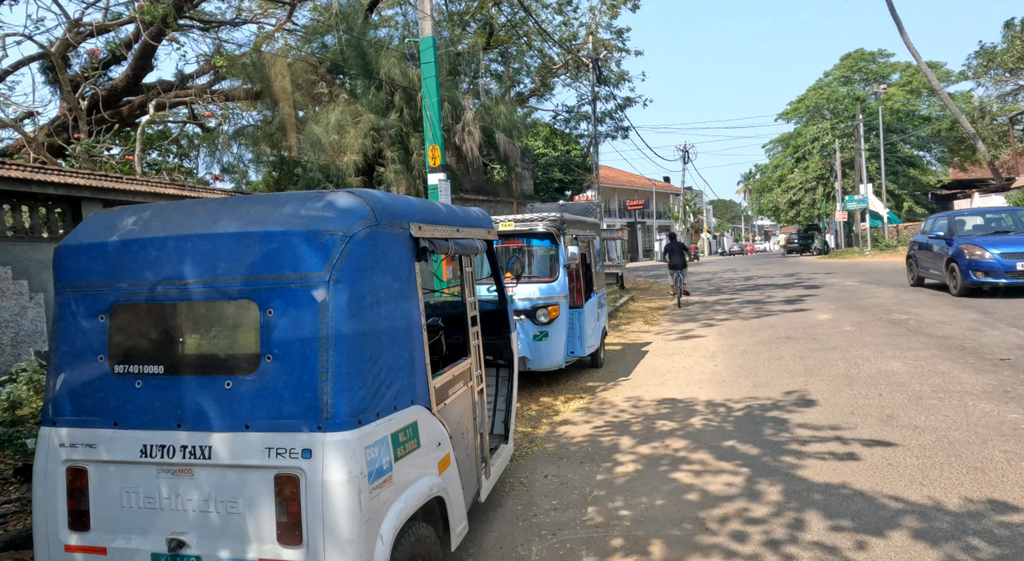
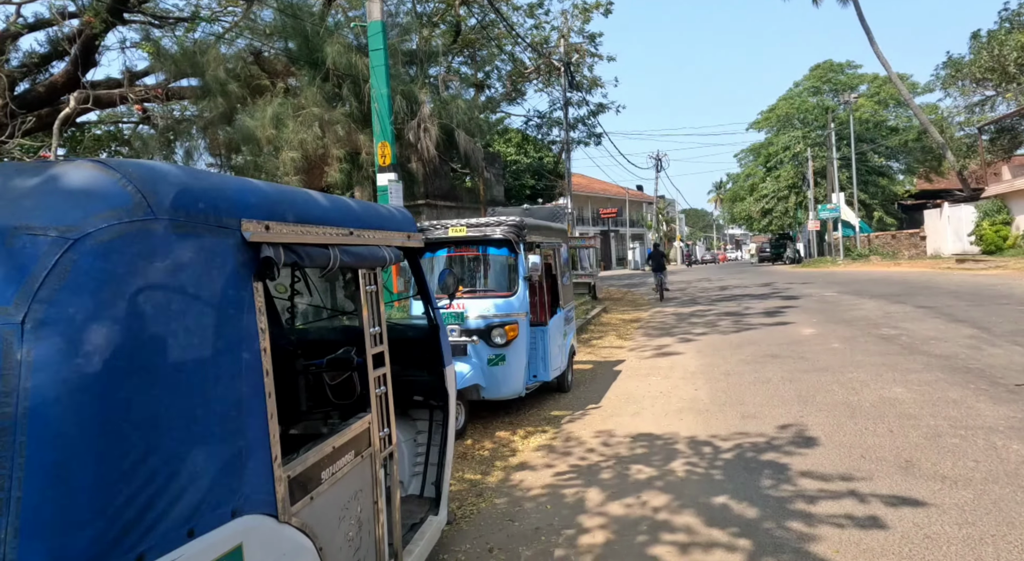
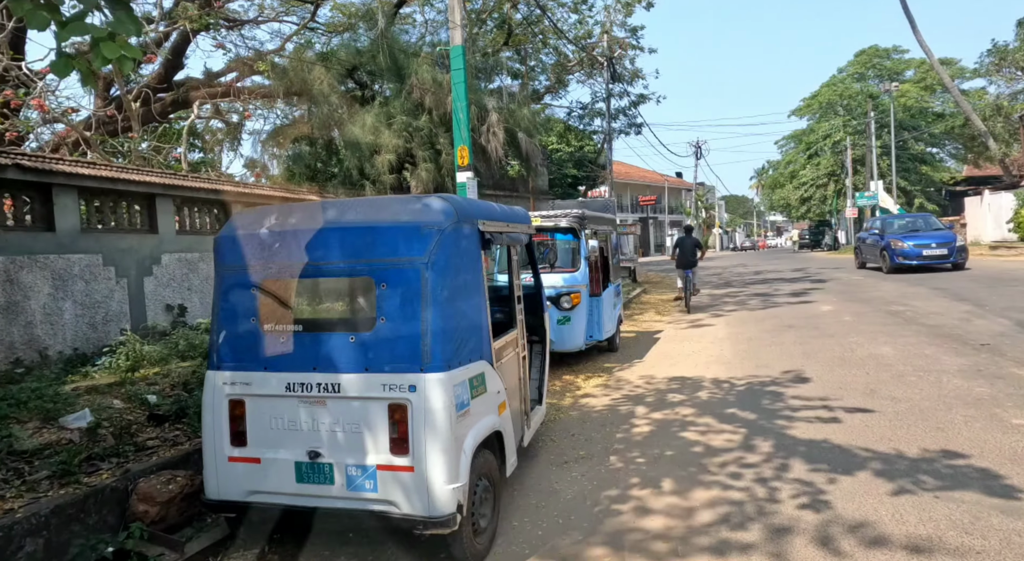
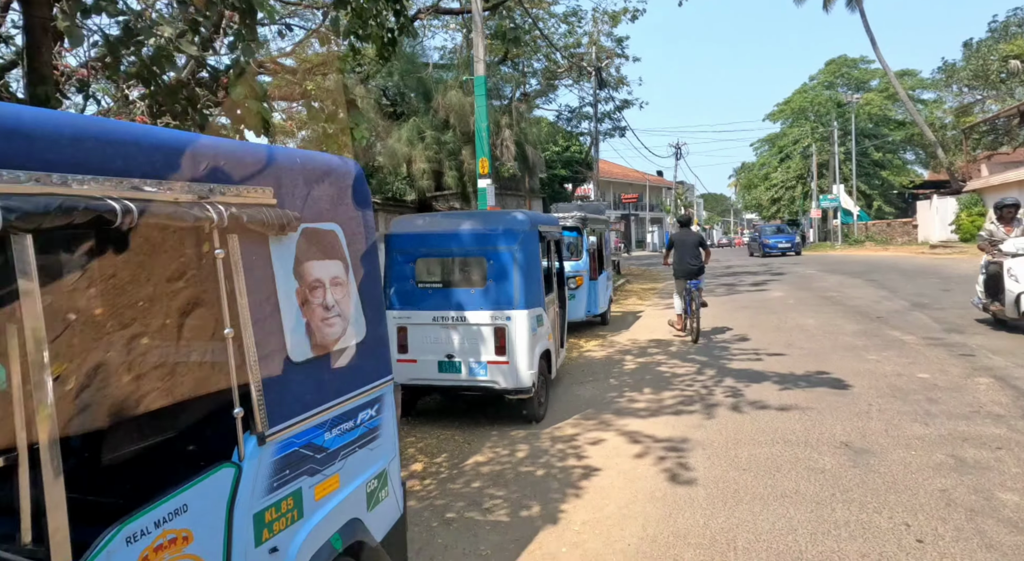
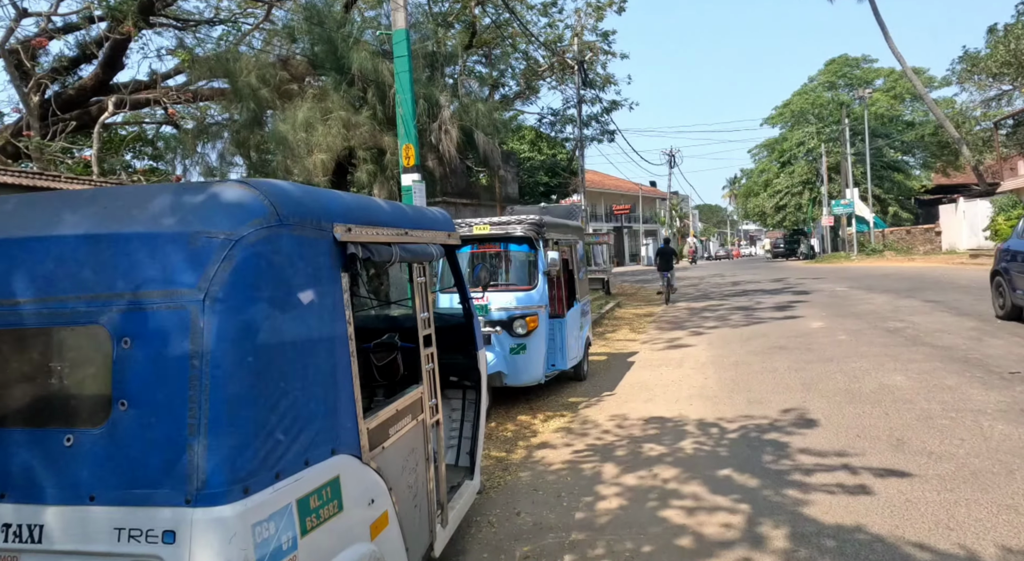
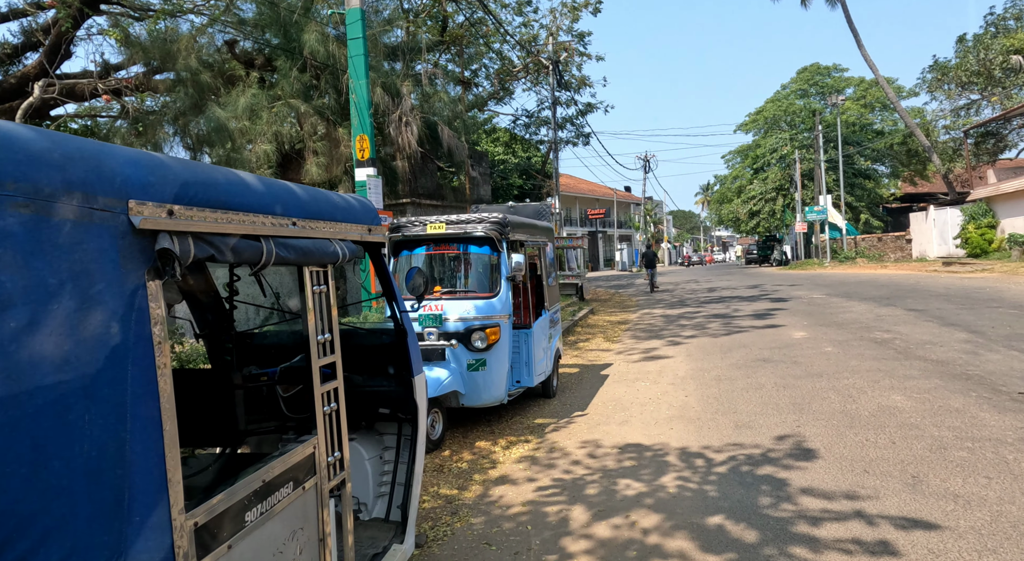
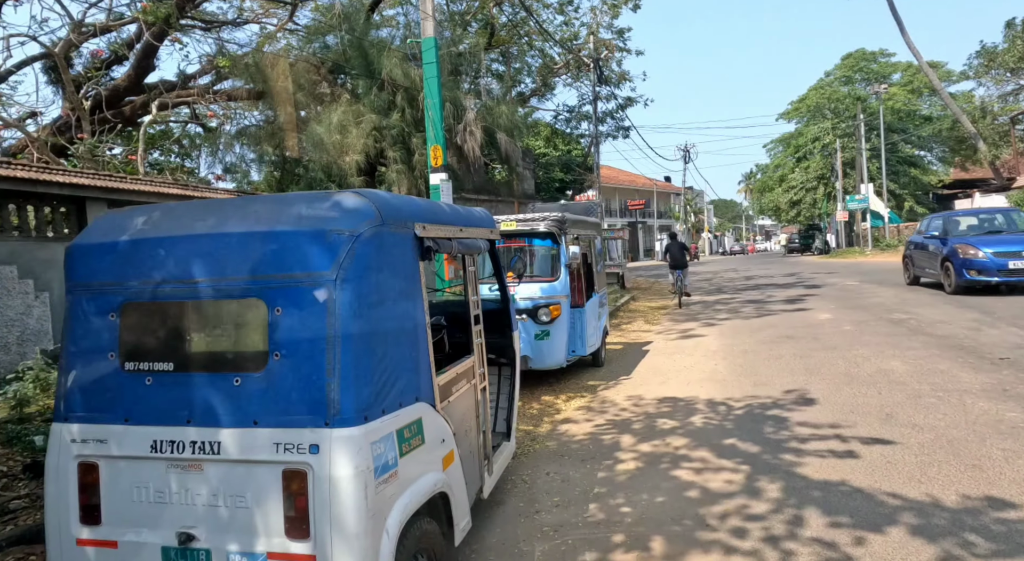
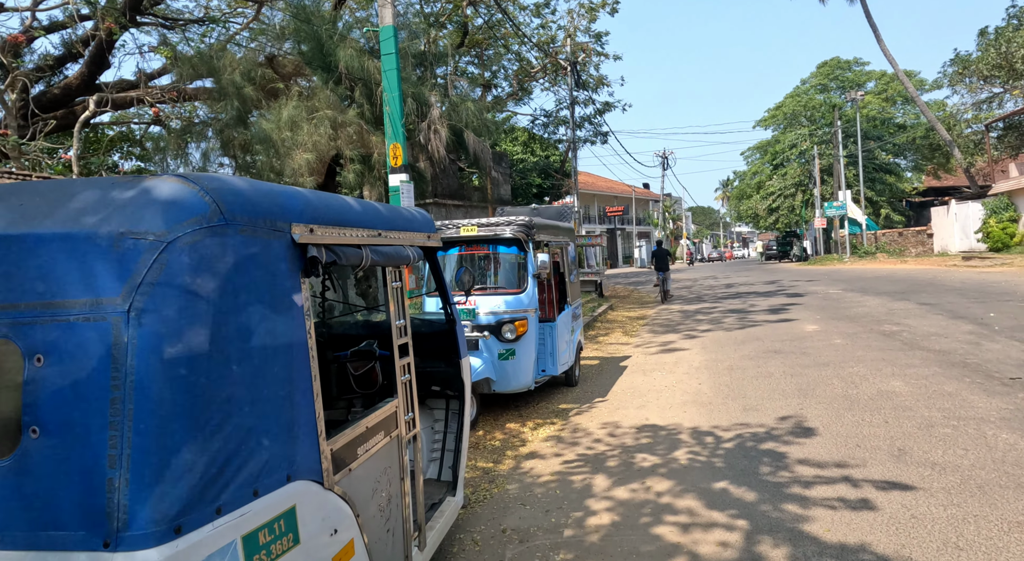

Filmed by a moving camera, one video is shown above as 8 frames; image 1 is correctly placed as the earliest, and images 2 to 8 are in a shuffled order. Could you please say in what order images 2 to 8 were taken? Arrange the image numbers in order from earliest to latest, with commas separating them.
8, 6, 2, 5, 7, 3, 4
